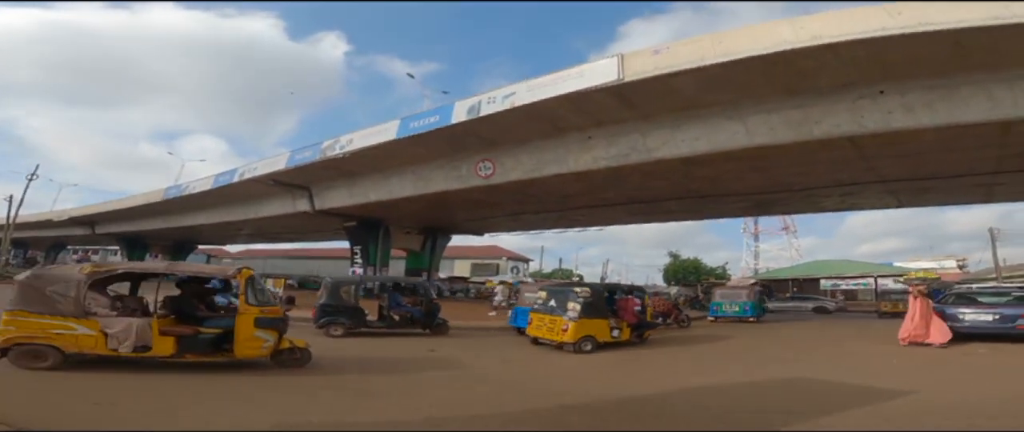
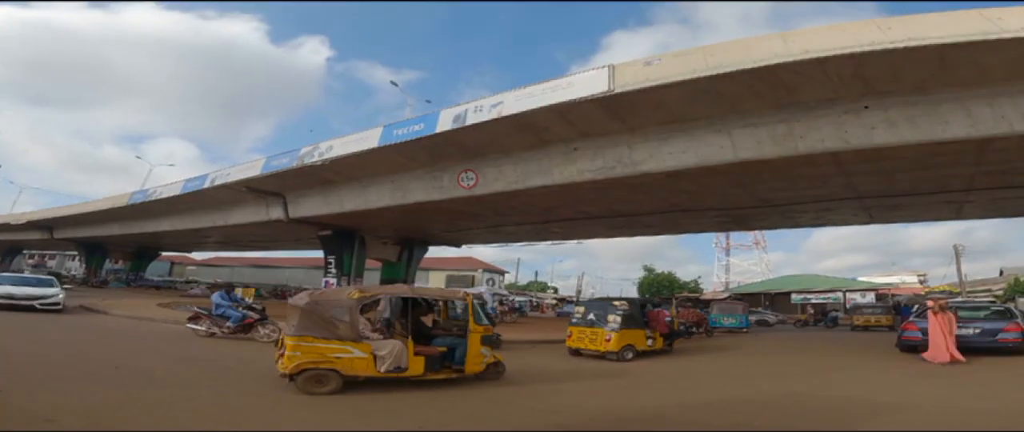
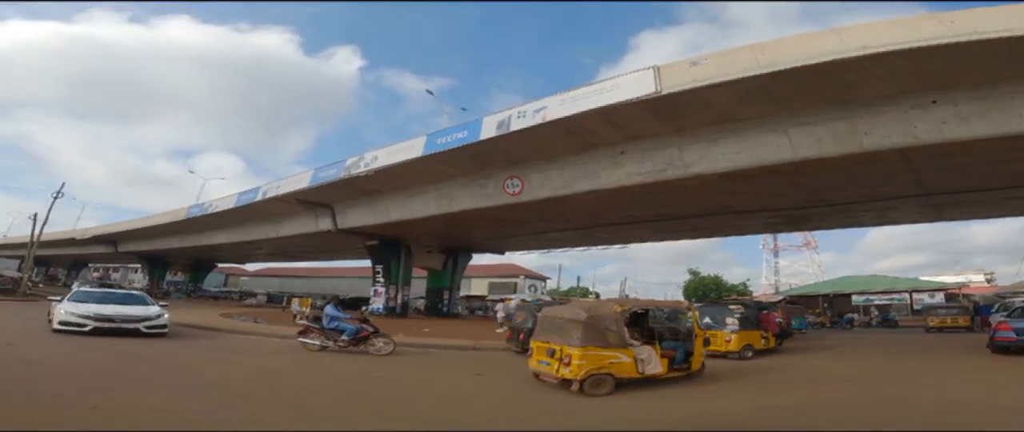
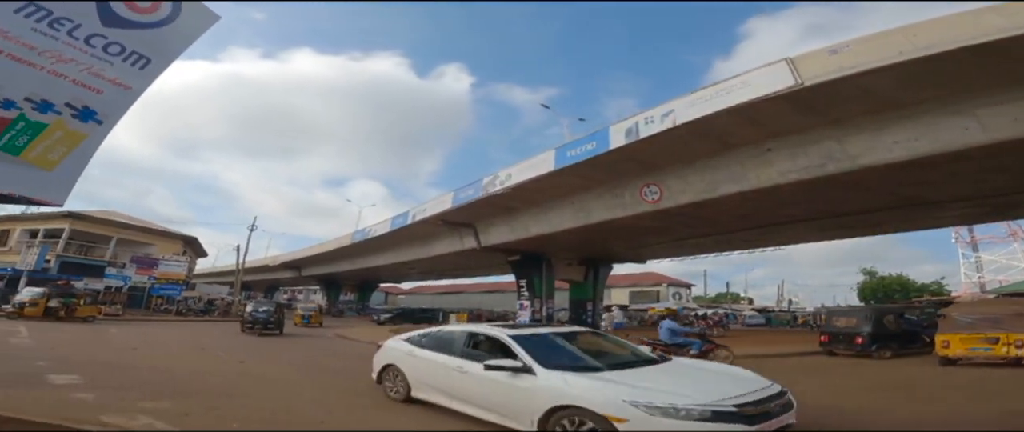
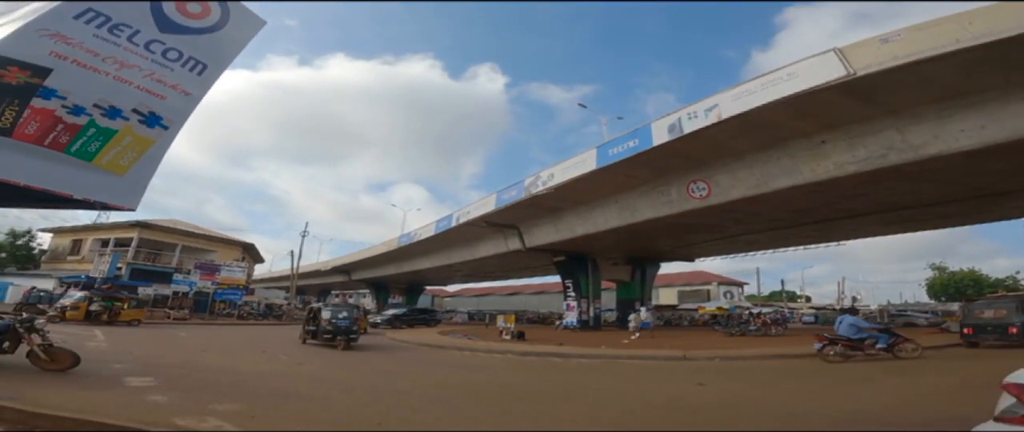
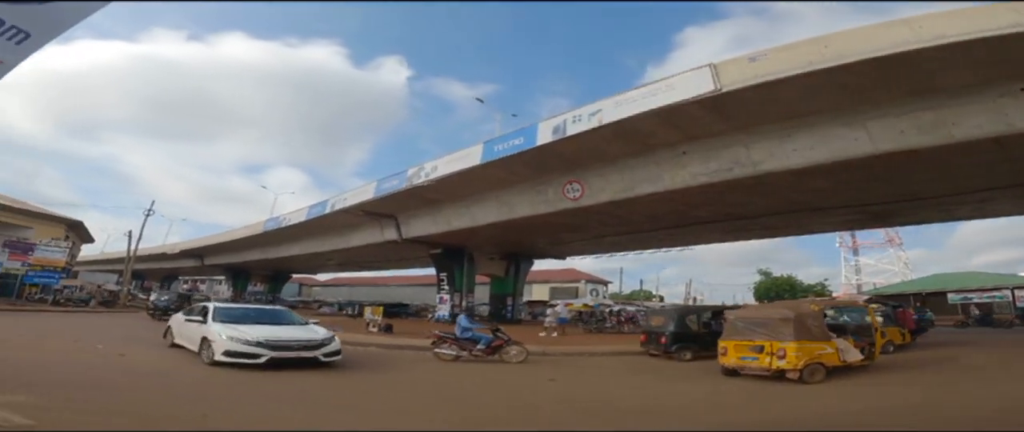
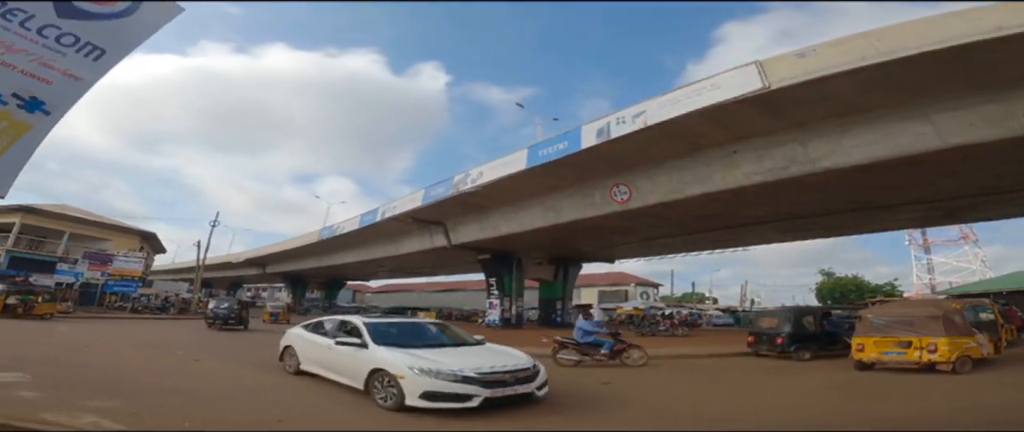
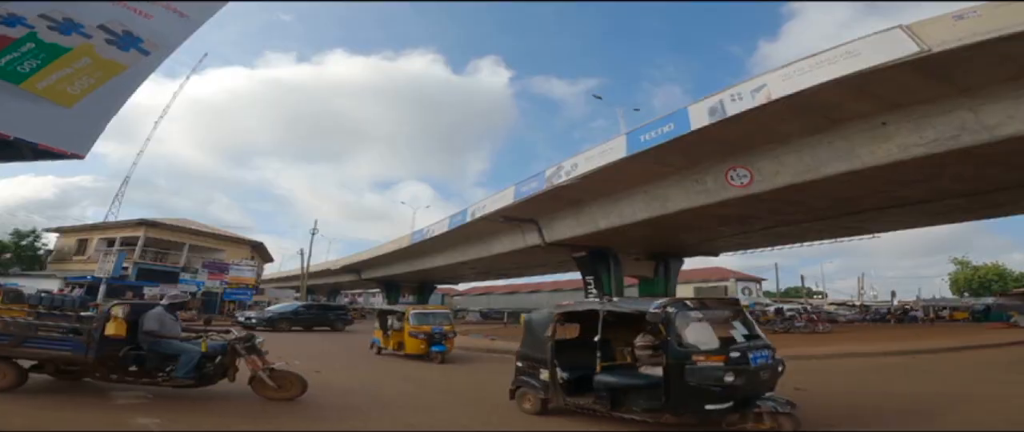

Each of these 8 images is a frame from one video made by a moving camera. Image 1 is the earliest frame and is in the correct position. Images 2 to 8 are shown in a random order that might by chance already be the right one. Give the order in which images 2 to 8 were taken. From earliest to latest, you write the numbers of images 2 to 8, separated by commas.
2, 3, 6, 7, 4, 5, 8
